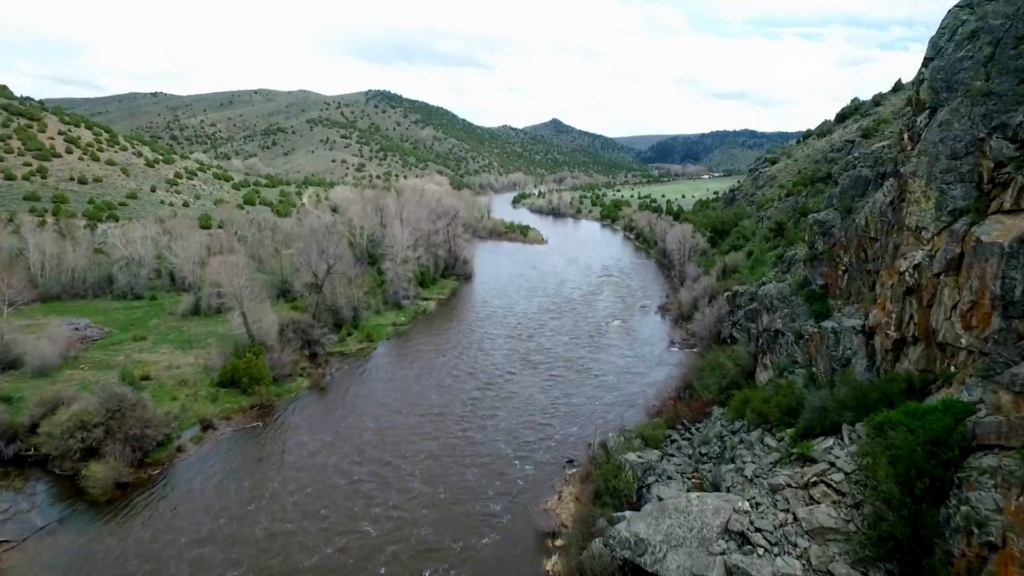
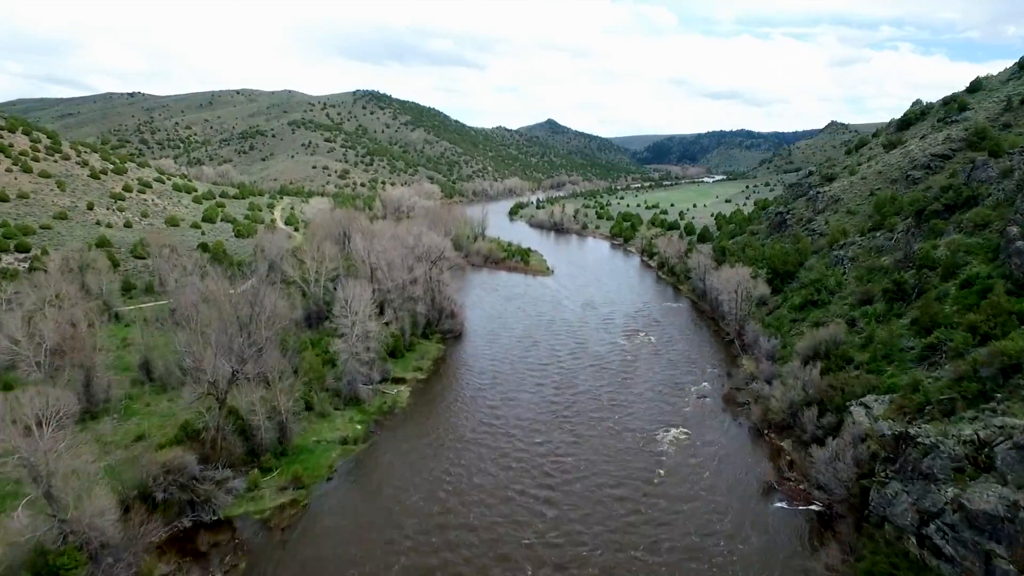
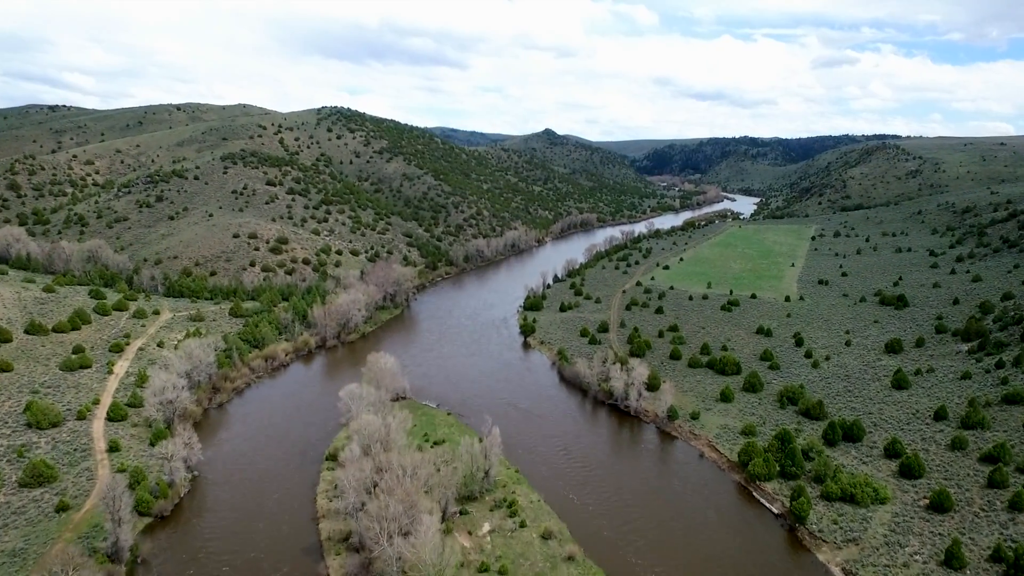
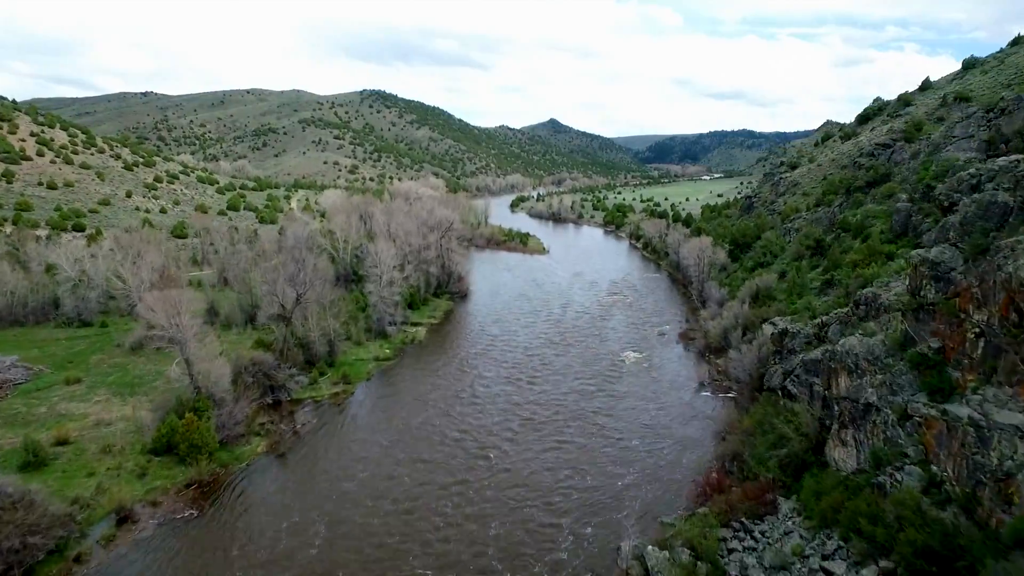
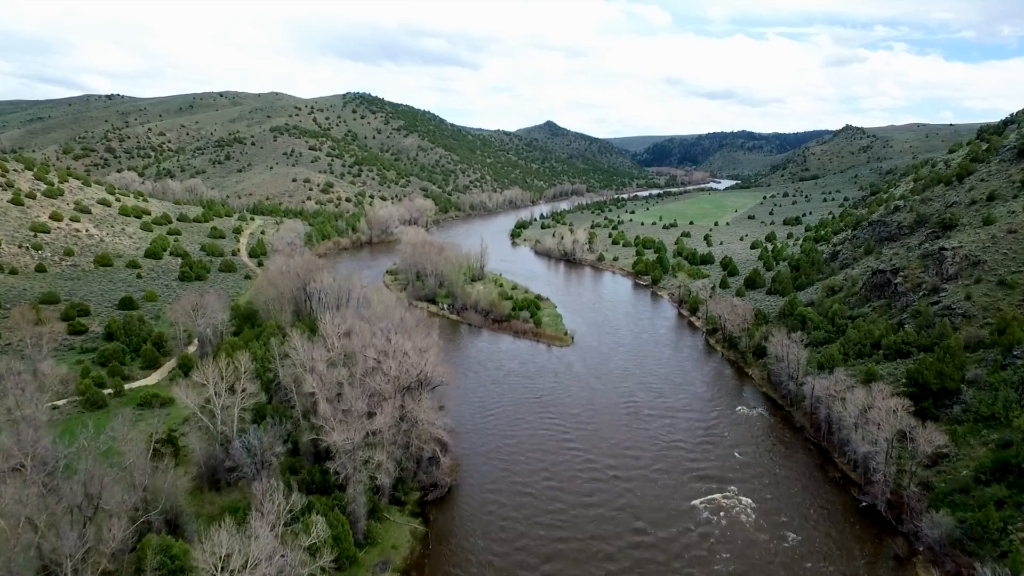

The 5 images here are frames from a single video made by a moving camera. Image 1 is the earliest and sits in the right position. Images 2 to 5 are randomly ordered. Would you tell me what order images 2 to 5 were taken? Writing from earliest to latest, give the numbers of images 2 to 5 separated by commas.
4, 2, 5, 3
